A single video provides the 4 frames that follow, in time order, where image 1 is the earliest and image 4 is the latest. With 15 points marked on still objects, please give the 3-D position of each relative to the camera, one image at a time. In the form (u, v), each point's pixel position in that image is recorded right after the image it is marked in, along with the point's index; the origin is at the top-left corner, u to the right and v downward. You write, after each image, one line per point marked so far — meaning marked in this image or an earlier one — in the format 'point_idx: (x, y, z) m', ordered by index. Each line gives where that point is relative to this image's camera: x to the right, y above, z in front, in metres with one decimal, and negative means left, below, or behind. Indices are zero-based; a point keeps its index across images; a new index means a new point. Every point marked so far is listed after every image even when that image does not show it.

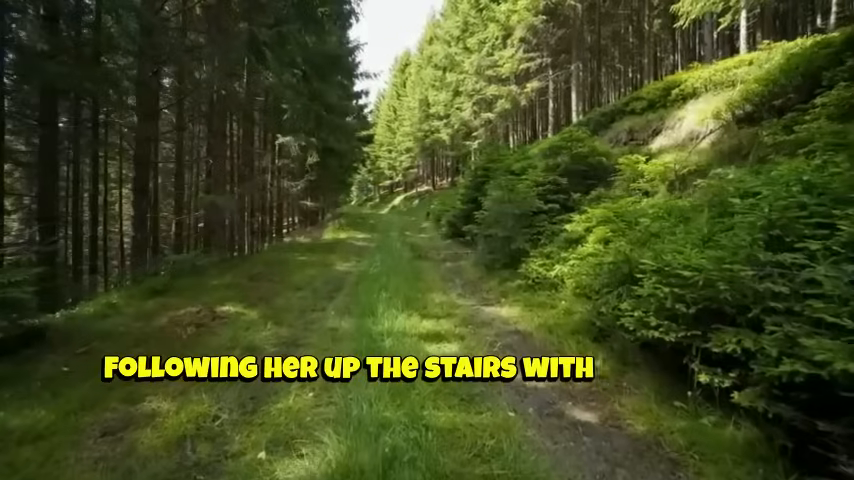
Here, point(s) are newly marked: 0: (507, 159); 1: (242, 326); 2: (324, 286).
0: (+3.2, +3.2, +17.7) m
1: (-3.5, -1.6, +8.3) m
2: (-3.0, -1.3, +12.8) m
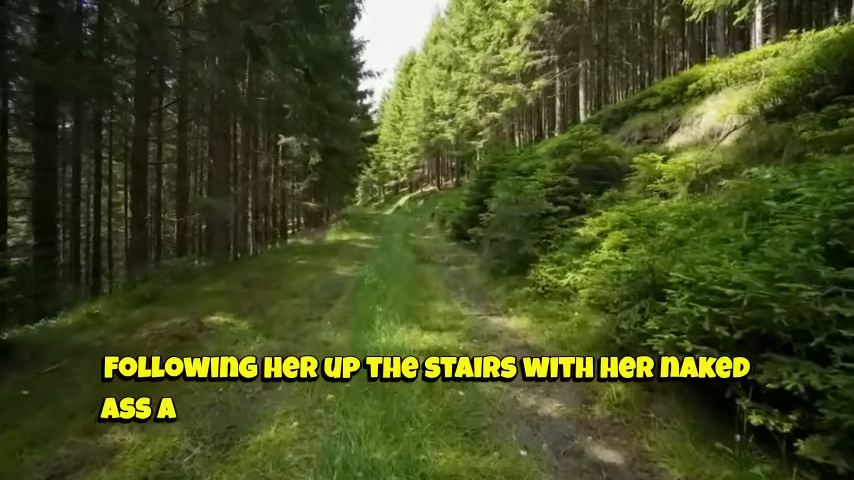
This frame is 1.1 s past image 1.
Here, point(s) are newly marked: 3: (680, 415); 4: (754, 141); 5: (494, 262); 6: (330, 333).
0: (+3.3, +3.1, +17.0) m
1: (-3.5, -1.7, +7.7) m
2: (-2.9, -1.5, +12.2) m
3: (+2.6, -1.8, +4.6) m
4: (+6.4, +1.9, +8.7) m
5: (+2.0, -0.6, +13.0) m
6: (-1.7, -1.7, +7.9) m
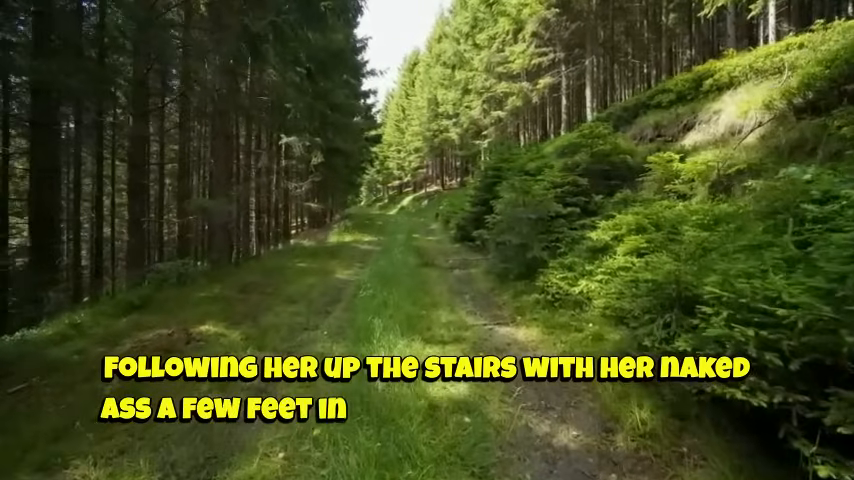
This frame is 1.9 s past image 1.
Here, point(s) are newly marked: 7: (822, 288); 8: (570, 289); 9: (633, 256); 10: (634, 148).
0: (+3.5, +3.1, +16.4) m
1: (-3.4, -1.8, +7.2) m
2: (-2.8, -1.6, +11.7) m
3: (+2.6, -1.9, +4.0) m
4: (+6.5, +1.9, +8.1) m
5: (+2.1, -0.7, +12.5) m
6: (-1.7, -1.8, +7.4) m
7: (+3.0, -0.4, +3.4) m
8: (+2.8, -0.9, +8.5) m
9: (+3.5, -0.3, +7.5) m
10: (+6.1, +2.7, +12.9) m
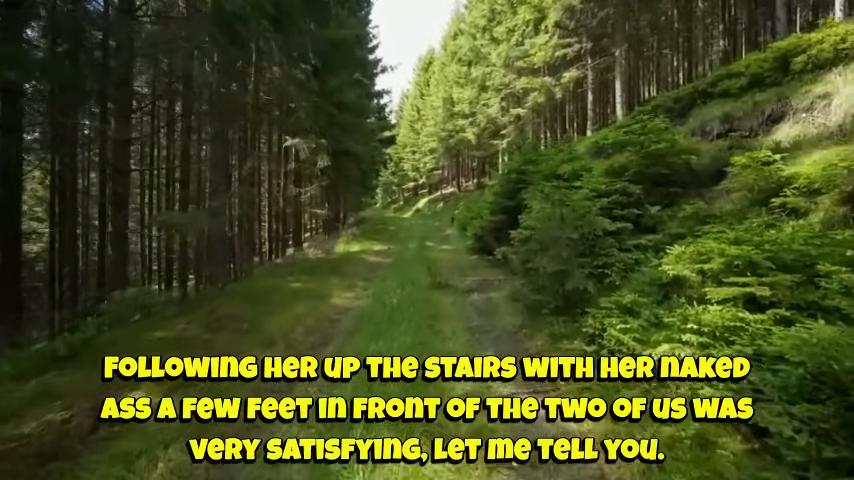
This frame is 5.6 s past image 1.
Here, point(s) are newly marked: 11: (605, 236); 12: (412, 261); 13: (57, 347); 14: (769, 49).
0: (+3.8, +2.5, +13.9) m
1: (-3.4, -2.4, +4.9) m
2: (-2.6, -2.1, +9.4) m
3: (+2.6, -2.4, +1.5) m
4: (+6.6, +1.4, +5.4) m
5: (+2.3, -1.3, +10.0) m
6: (-1.6, -2.3, +5.1) m
7: (+3.0, -0.9, +0.9) m
8: (+2.9, -1.5, +6.0) m
9: (+3.6, -0.8, +4.9) m
10: (+6.3, +2.2, +10.3) m
11: (+3.6, 0.0, +8.9) m
12: (-0.7, -1.0, +18.9) m
13: (-6.5, -1.9, +7.8) m
14: (+8.5, +4.7, +11.0) m
